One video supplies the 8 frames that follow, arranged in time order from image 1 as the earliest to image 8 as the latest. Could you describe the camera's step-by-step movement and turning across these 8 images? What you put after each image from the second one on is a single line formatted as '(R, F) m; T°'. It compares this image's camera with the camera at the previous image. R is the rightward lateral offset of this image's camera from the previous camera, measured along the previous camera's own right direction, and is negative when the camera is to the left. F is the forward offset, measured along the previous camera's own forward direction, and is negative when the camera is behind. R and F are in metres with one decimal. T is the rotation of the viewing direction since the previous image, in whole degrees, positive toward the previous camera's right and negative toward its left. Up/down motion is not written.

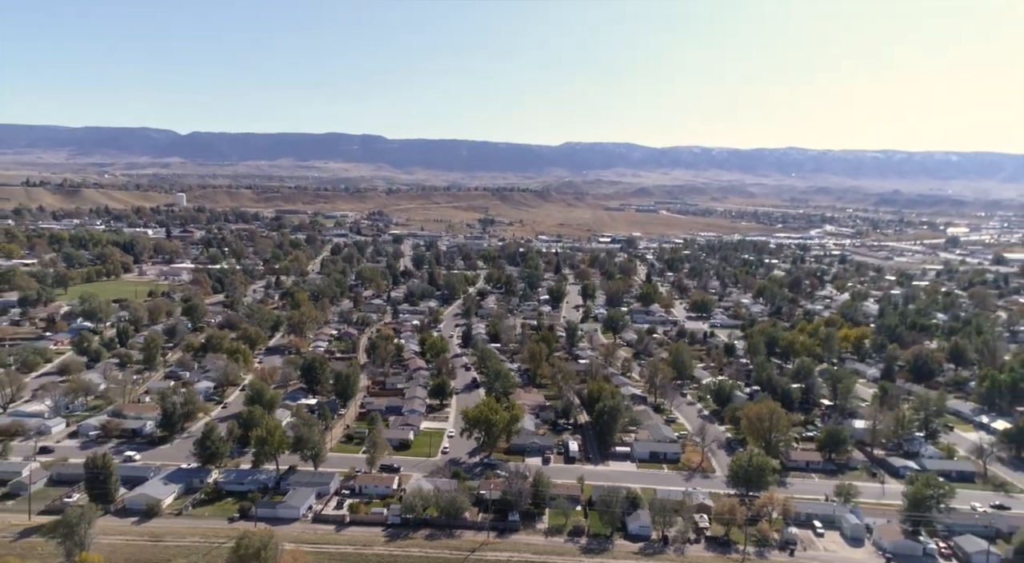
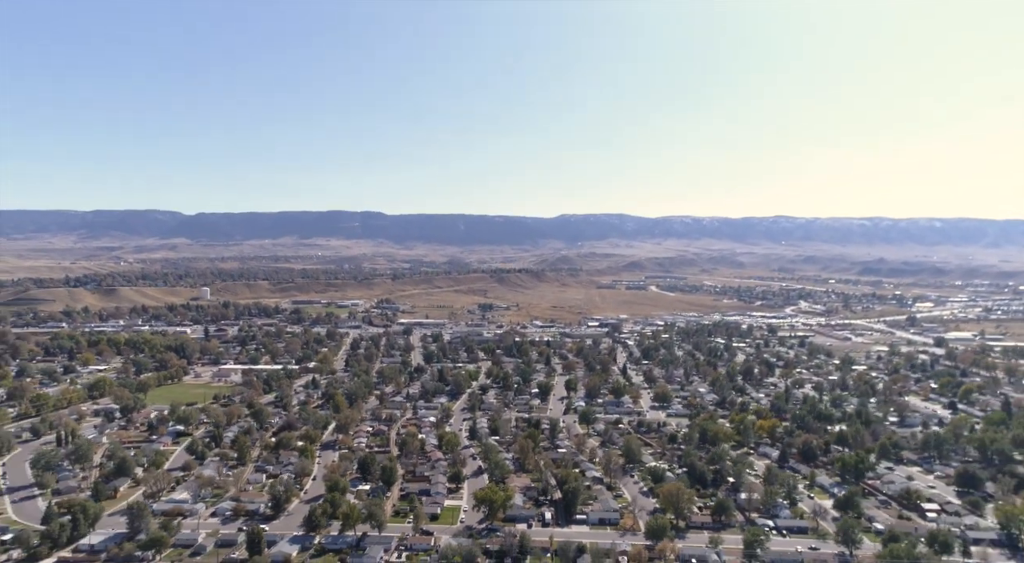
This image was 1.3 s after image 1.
(+0.5, -8.3) m; 0°
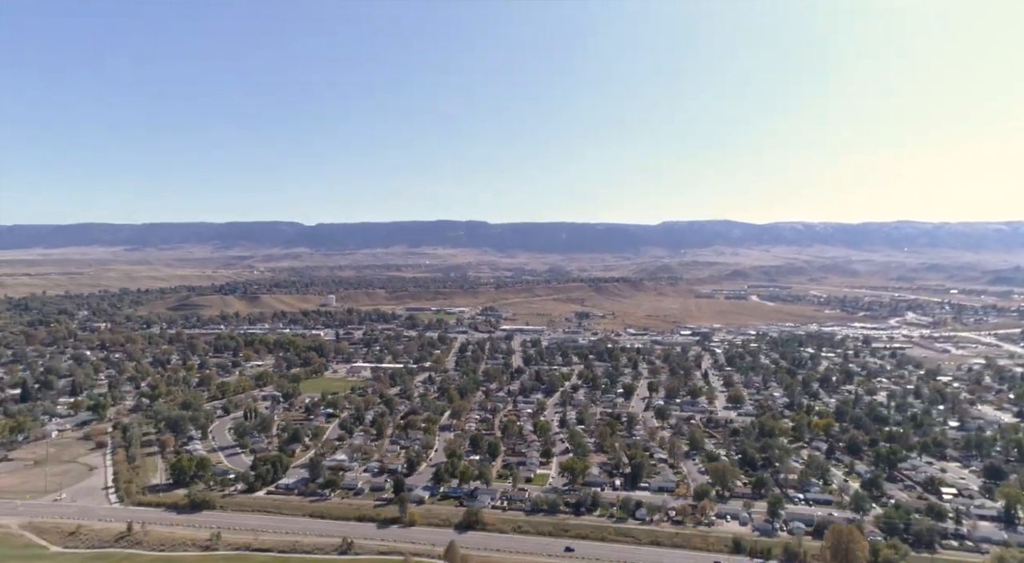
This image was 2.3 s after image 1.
(+1.3, -6.7) m; -10°
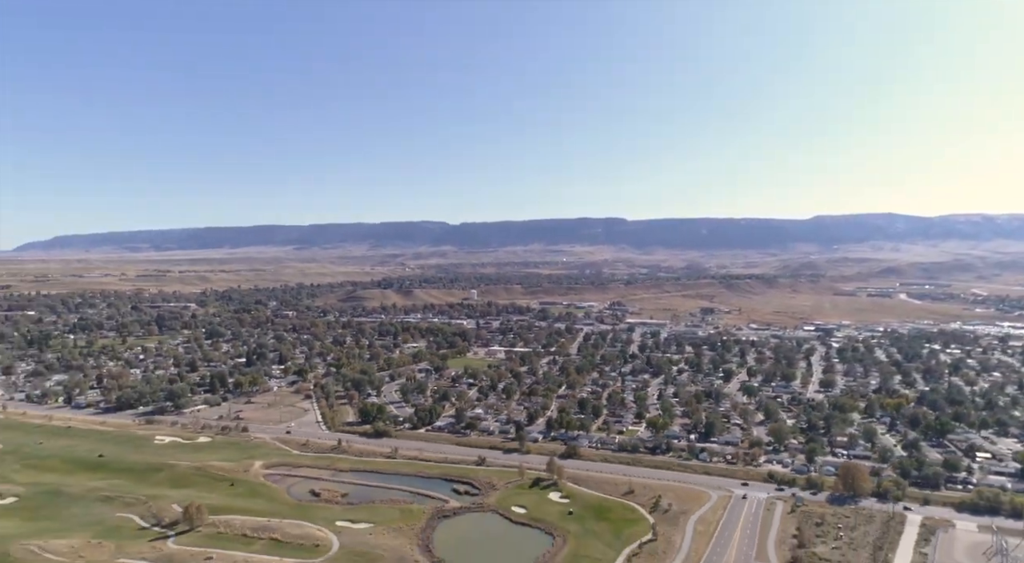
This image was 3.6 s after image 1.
(+2.9, -8.7) m; -14°
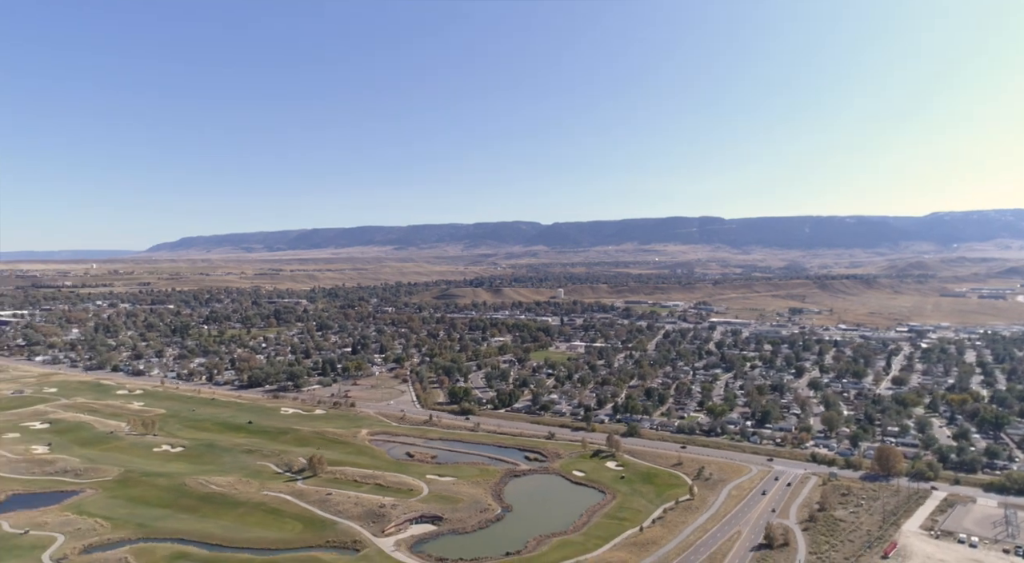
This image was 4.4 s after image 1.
(+1.6, -4.7) m; -9°
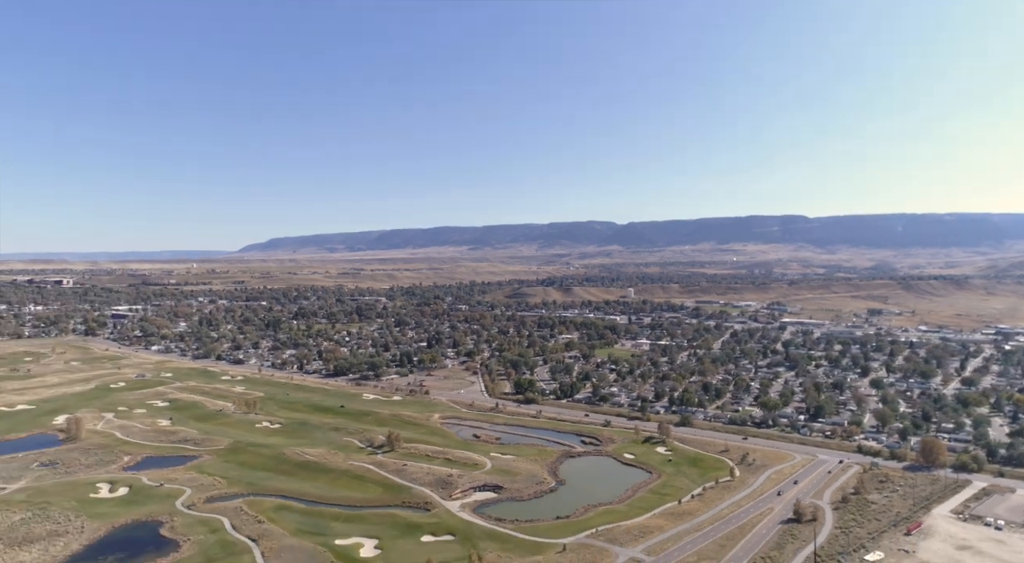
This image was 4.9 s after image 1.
(+1.0, -3.2) m; -7°
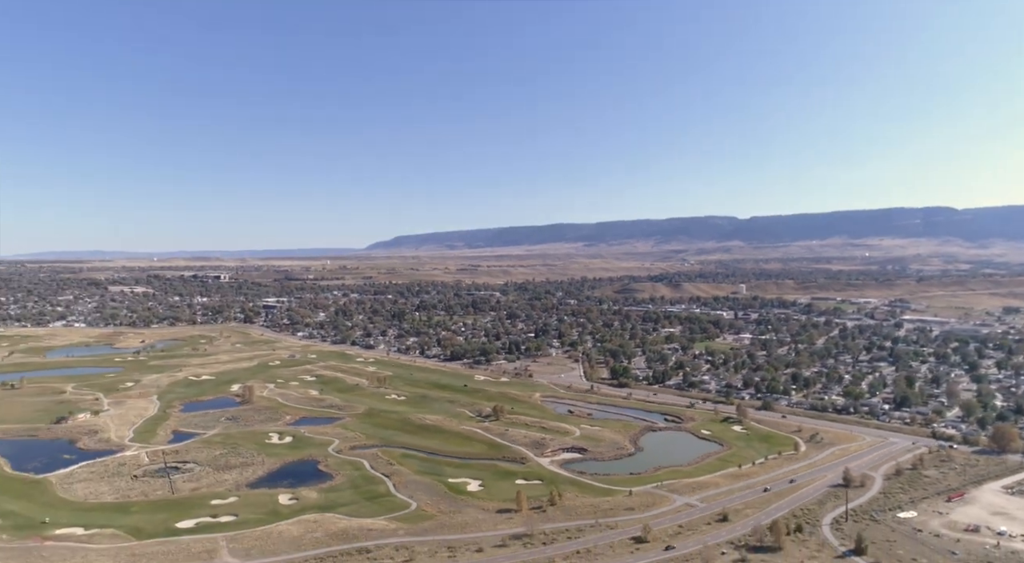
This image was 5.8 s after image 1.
(+1.9, -5.3) m; -11°
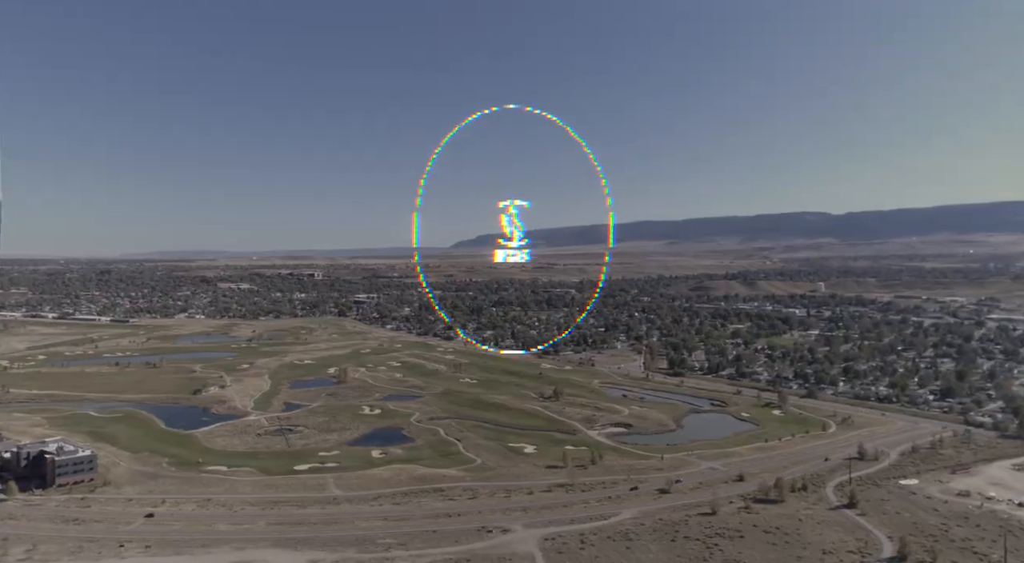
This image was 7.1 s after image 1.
(+1.7, -5.2) m; -8°
